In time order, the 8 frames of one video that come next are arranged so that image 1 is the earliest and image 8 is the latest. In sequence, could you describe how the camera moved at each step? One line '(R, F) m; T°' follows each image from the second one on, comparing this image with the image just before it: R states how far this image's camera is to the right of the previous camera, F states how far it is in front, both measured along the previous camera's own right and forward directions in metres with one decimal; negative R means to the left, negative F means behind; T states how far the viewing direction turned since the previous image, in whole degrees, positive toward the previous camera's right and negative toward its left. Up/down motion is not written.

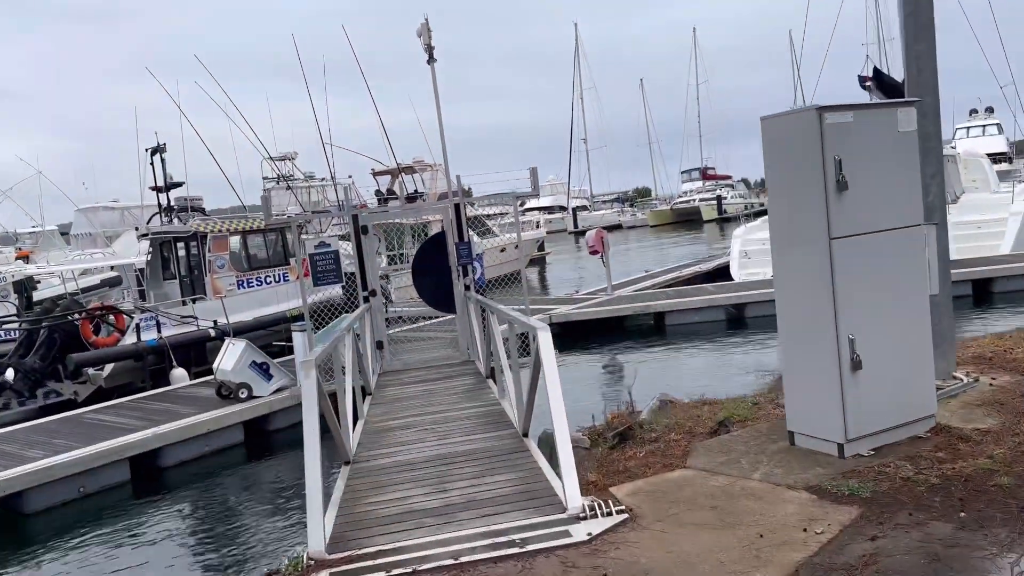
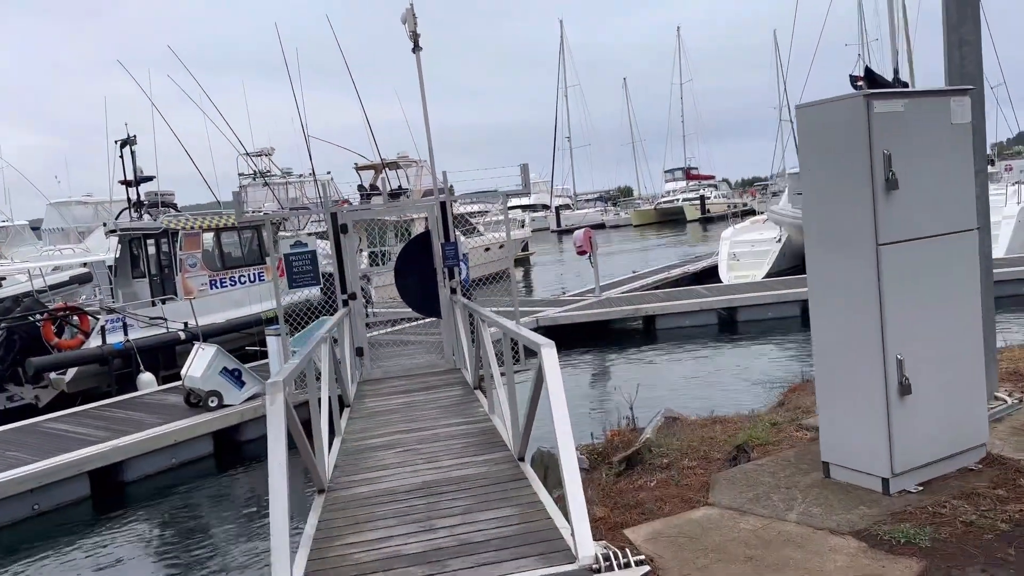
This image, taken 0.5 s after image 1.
(-0.1, +0.5) m; +1°
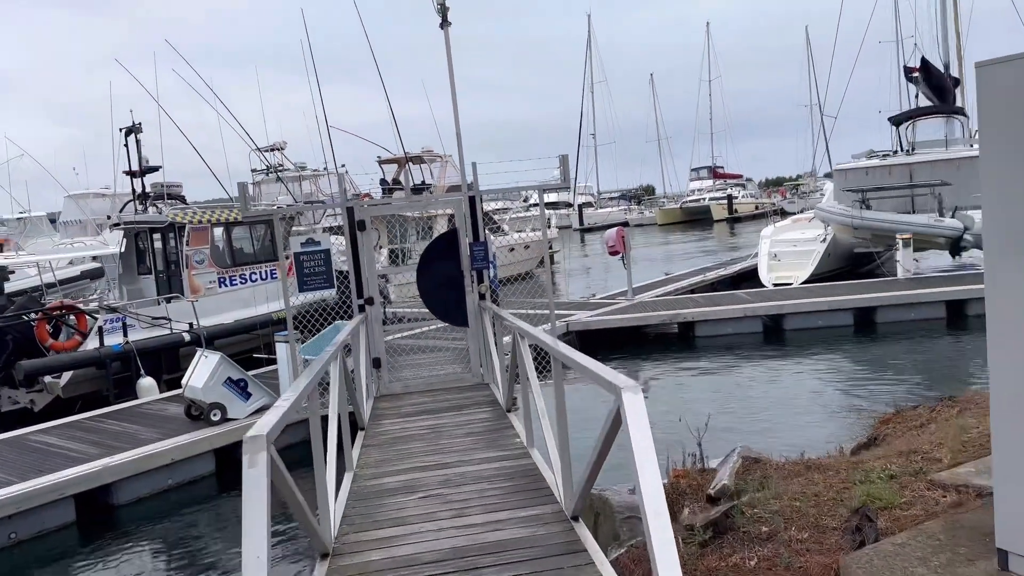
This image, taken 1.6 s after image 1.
(-0.2, +1.0) m; -1°
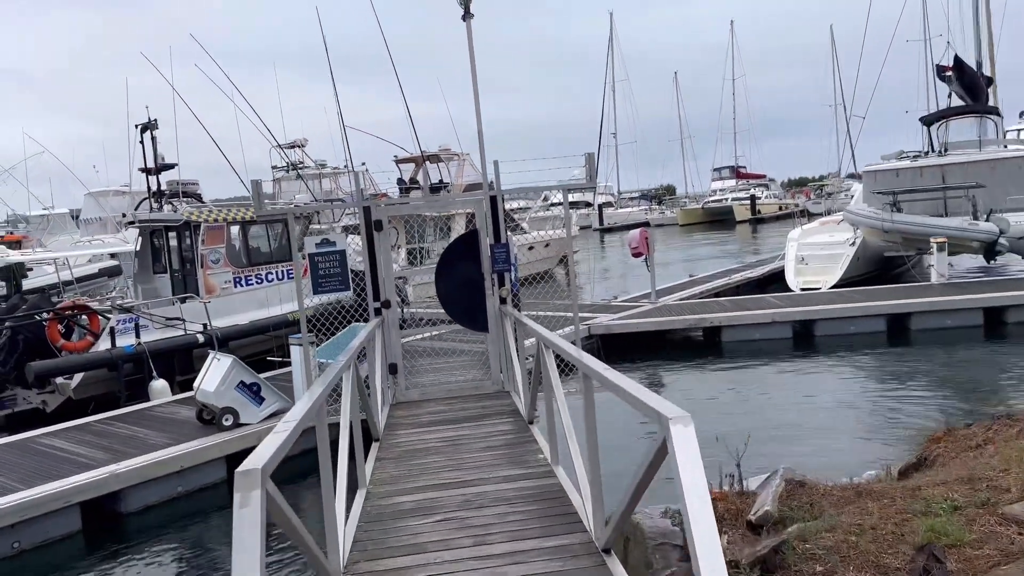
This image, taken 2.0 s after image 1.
(0.0, +0.3) m; -1°
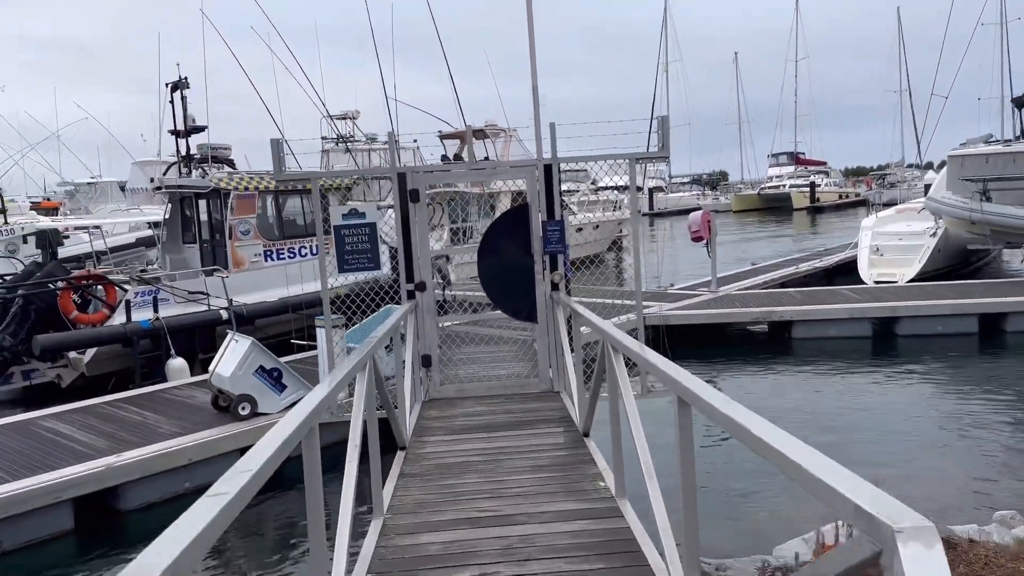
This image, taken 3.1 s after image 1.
(-0.1, +1.0) m; -3°
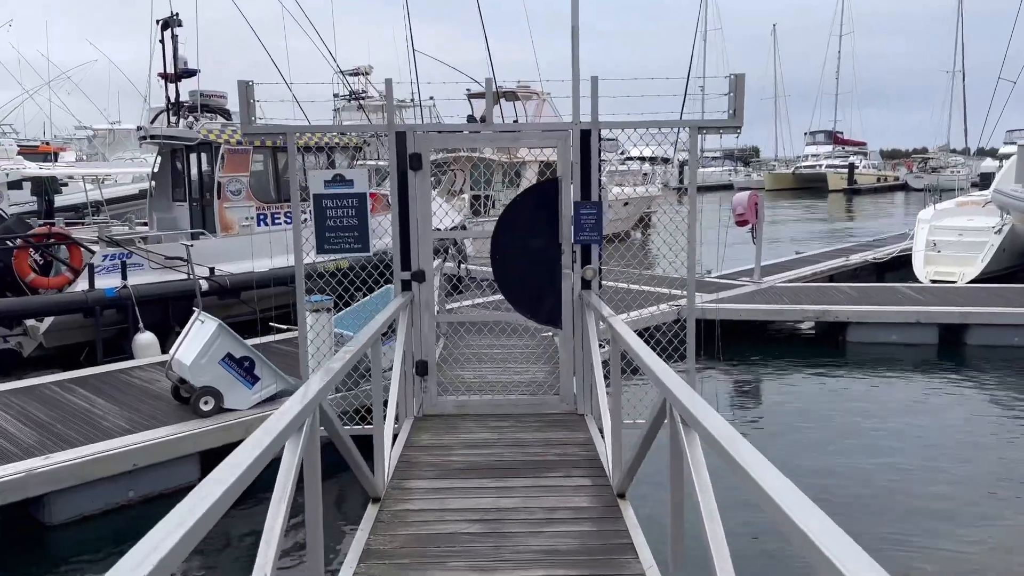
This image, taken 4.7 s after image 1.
(0.0, +1.3) m; -1°
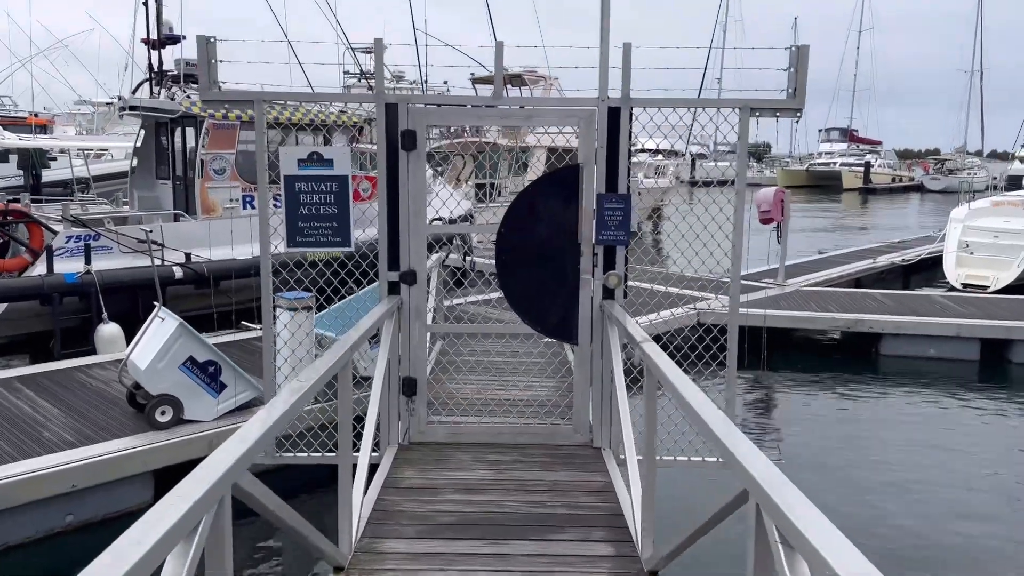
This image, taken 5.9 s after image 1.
(0.0, +0.8) m; 0°
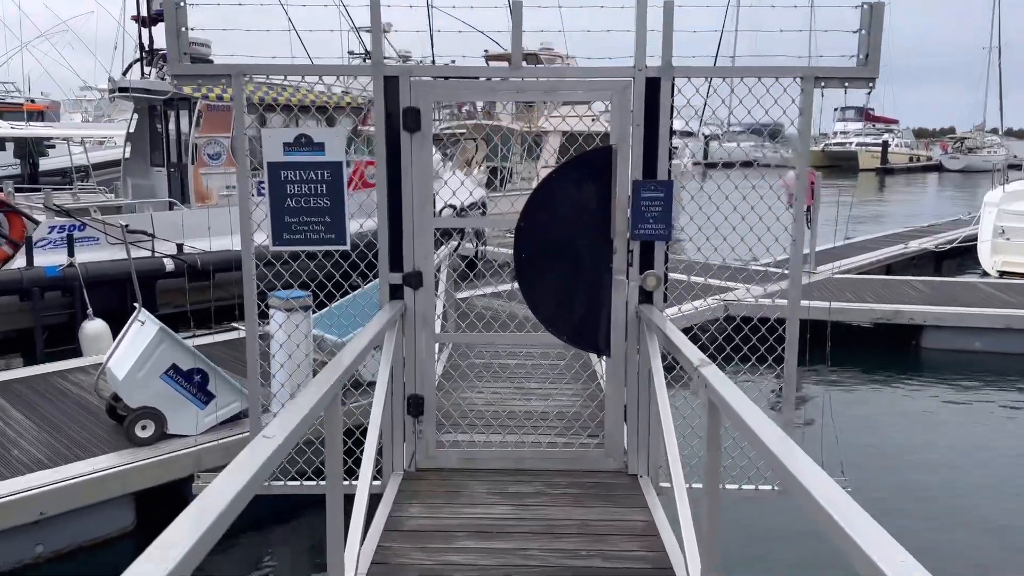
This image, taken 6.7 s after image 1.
(-0.1, +0.6) m; -1°
